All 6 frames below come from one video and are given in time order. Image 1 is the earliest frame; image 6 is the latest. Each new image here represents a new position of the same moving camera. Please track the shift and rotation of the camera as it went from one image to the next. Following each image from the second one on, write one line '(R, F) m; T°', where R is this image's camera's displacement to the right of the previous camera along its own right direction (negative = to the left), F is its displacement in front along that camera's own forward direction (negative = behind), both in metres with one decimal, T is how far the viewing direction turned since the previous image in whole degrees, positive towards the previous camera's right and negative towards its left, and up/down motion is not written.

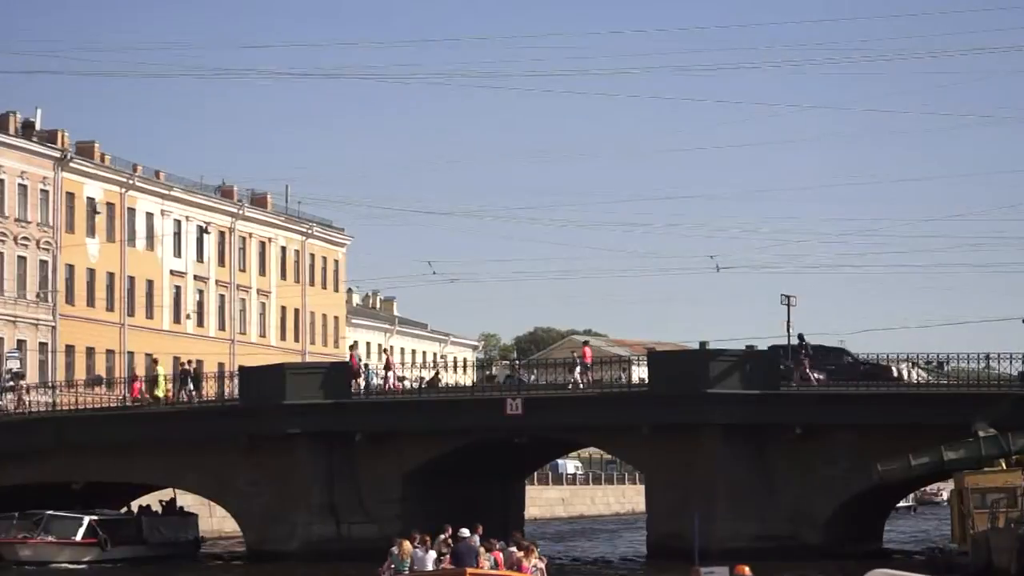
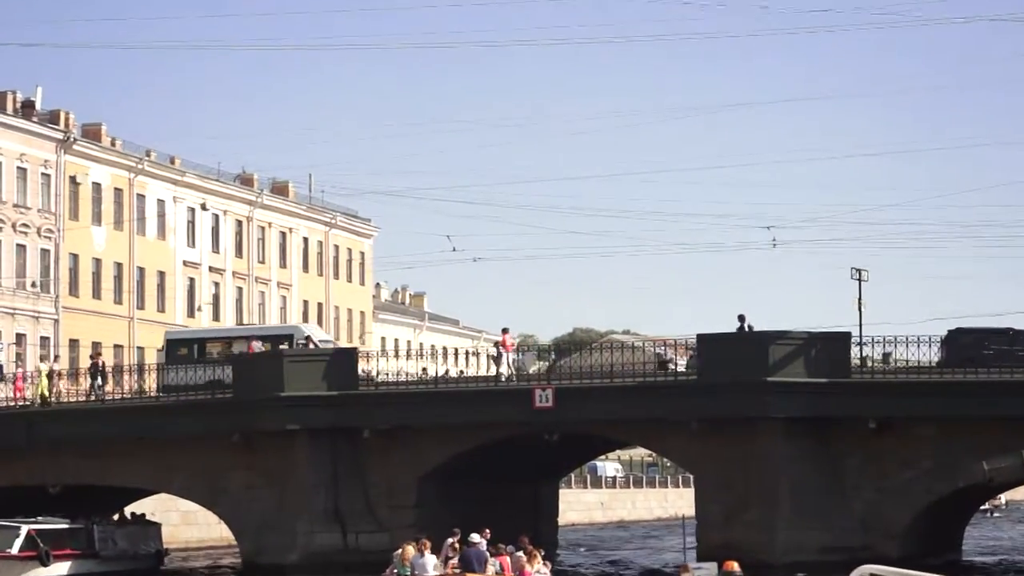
(+0.2, +5.8) m; -1°
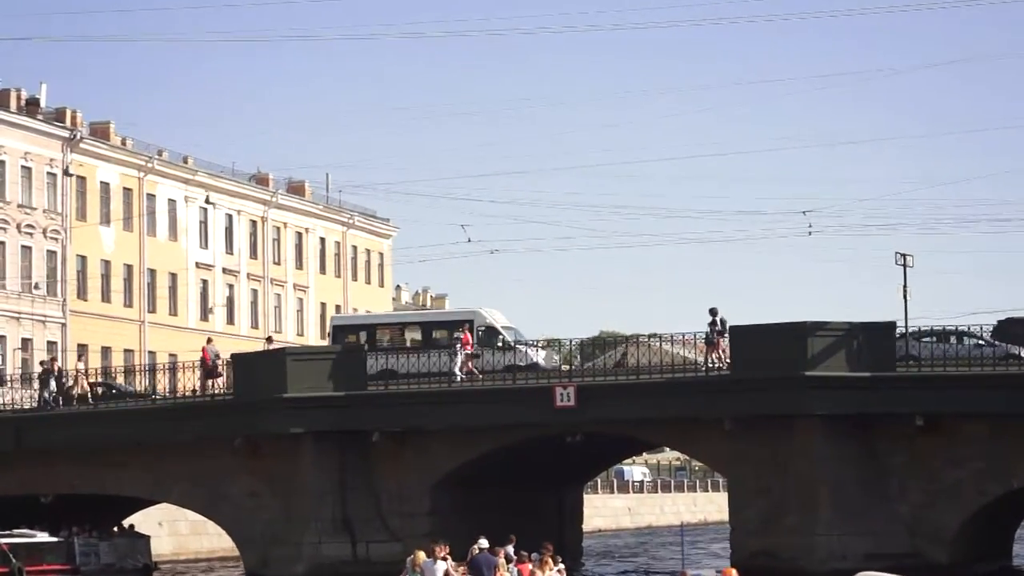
(+0.1, +2.7) m; -1°
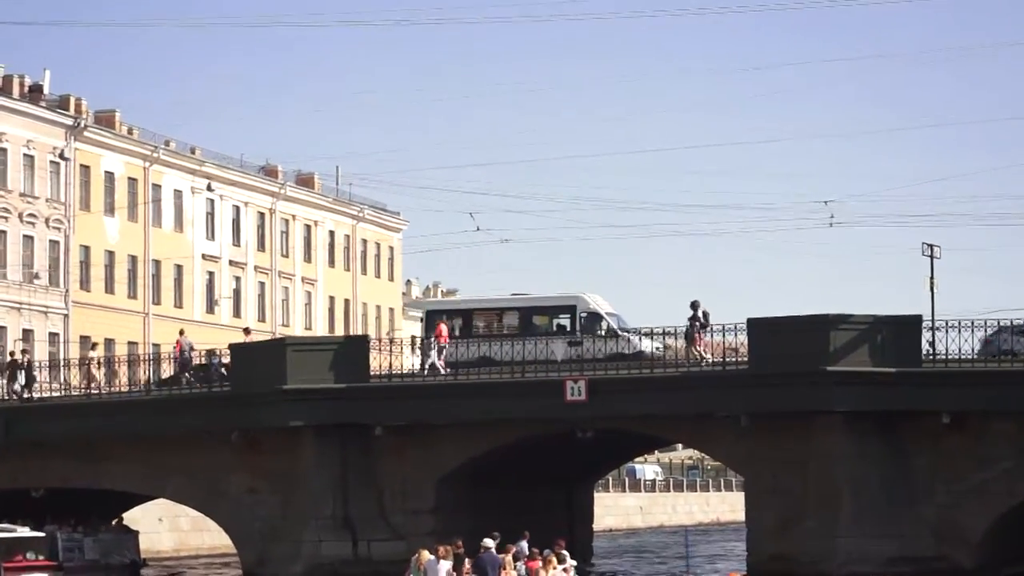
(+0.1, +1.5) m; 0°
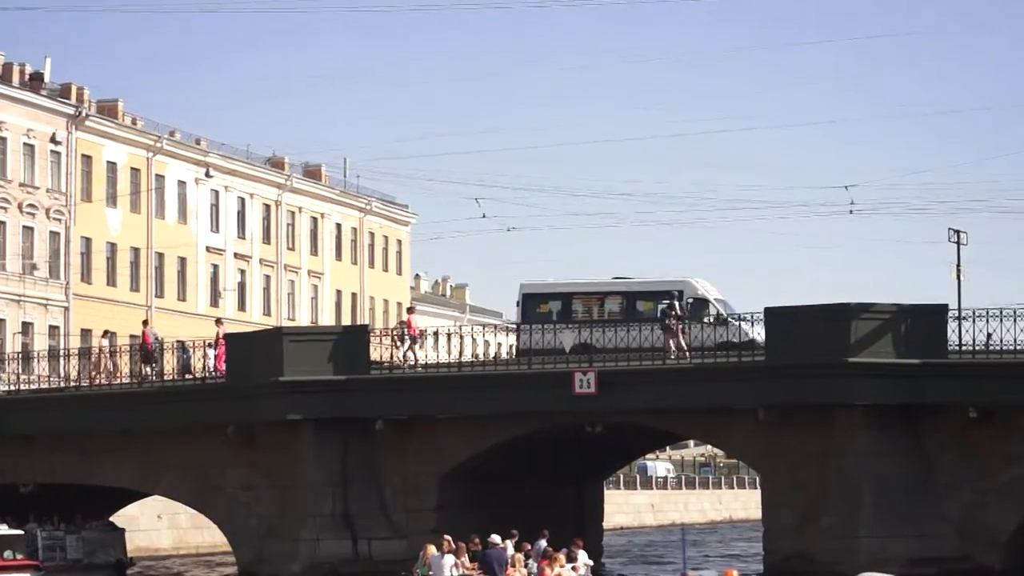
(+0.1, +1.5) m; 0°
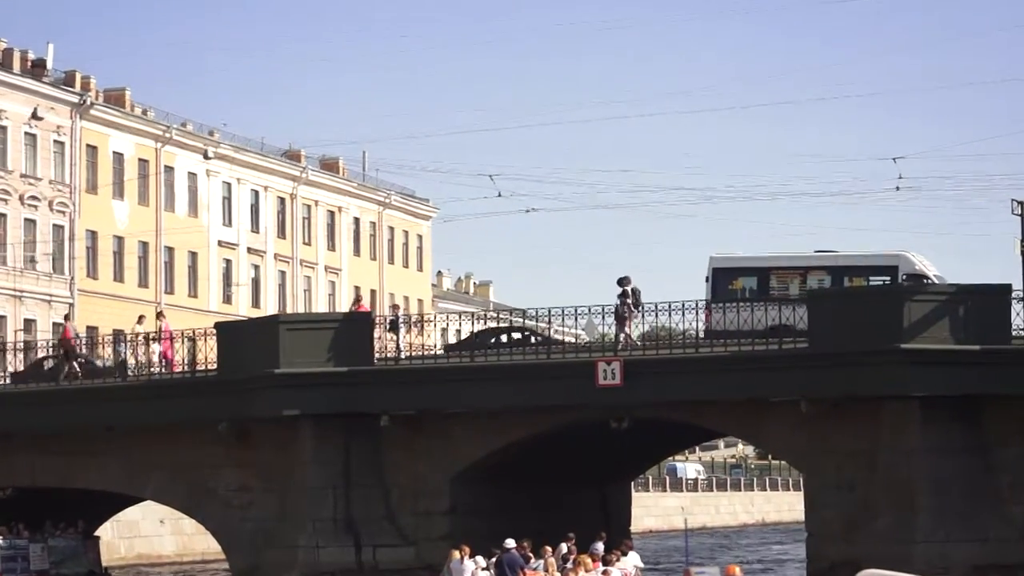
(+0.2, +3.1) m; -1°
